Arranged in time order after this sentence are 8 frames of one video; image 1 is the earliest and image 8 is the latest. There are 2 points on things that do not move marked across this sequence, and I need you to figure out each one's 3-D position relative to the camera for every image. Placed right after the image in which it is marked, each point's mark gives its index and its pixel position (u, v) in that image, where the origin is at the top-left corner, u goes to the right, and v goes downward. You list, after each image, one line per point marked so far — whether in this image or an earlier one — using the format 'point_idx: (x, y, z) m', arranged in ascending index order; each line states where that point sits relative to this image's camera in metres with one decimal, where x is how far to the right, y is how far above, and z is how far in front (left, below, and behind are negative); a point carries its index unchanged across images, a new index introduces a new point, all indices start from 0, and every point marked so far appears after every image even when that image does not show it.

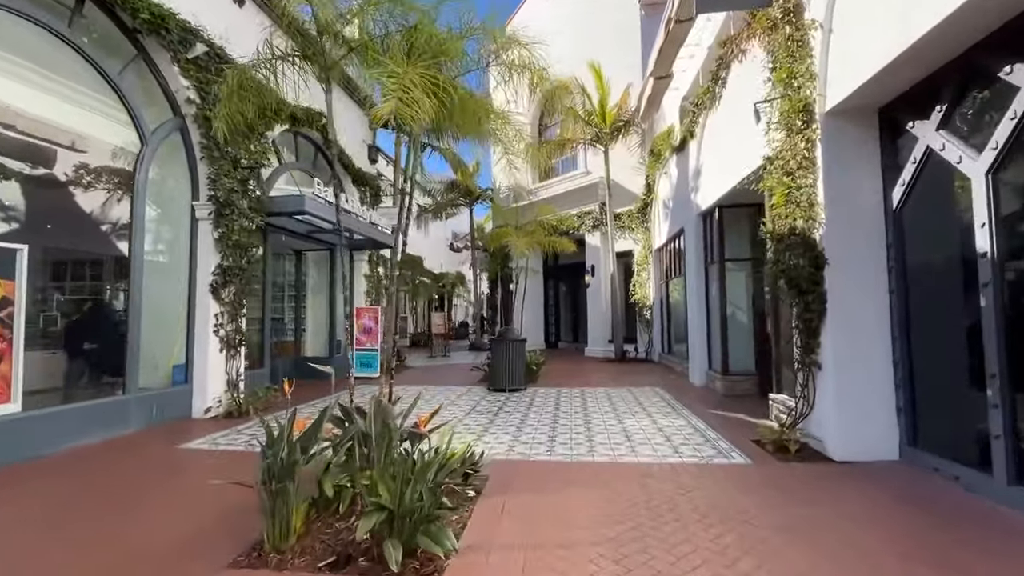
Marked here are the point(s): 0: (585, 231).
0: (+2.4, +1.8, +15.7) m
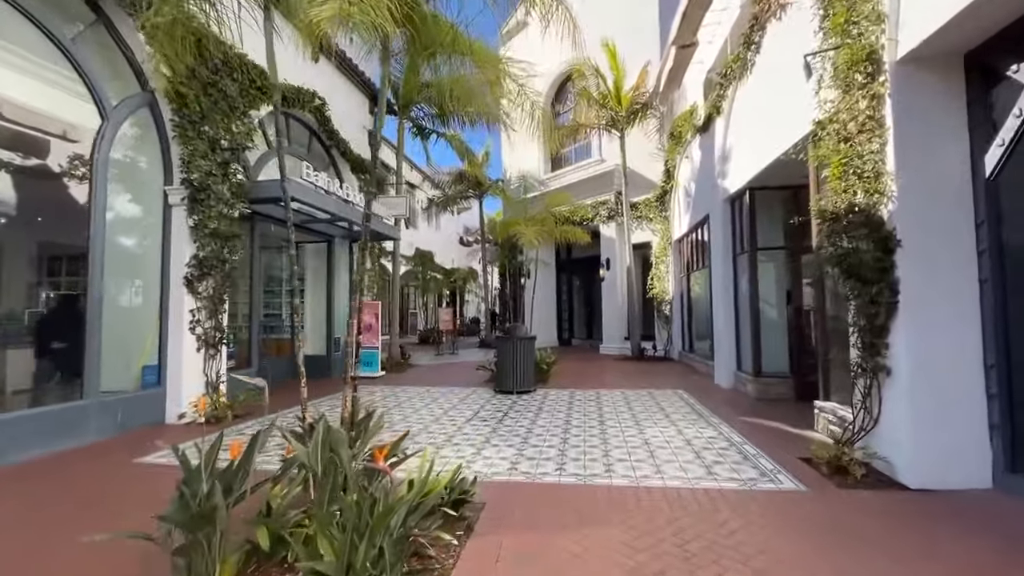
0: (+2.7, +2.0, +14.8) m
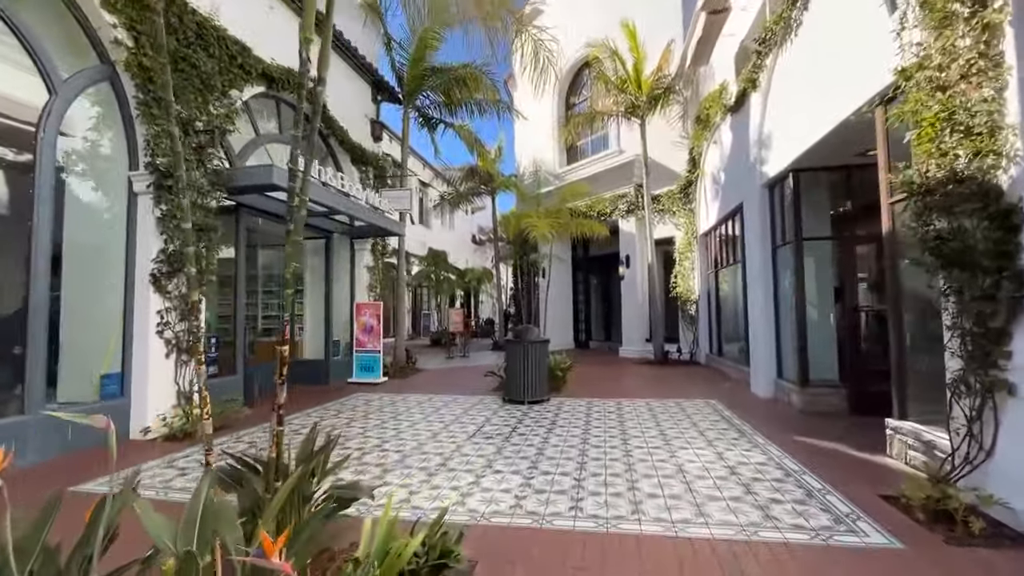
0: (+3.1, +2.0, +13.9) m
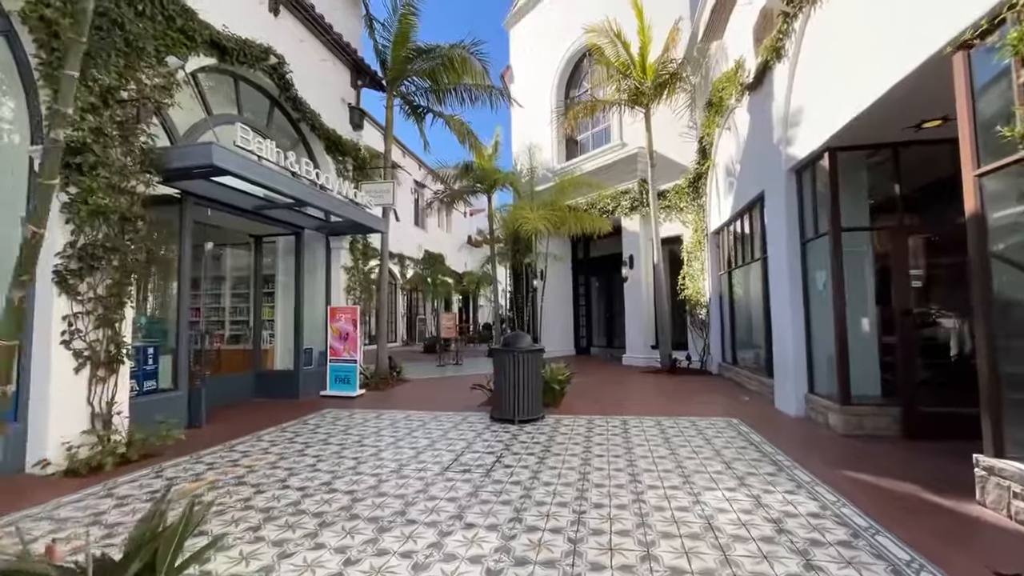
0: (+2.9, +2.0, +13.0) m
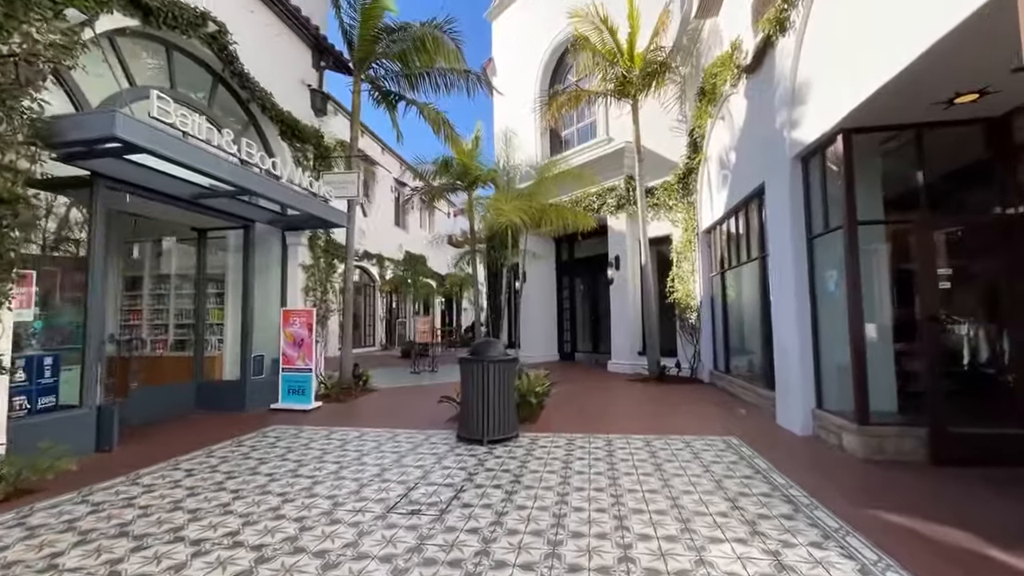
0: (+2.4, +1.9, +12.3) m
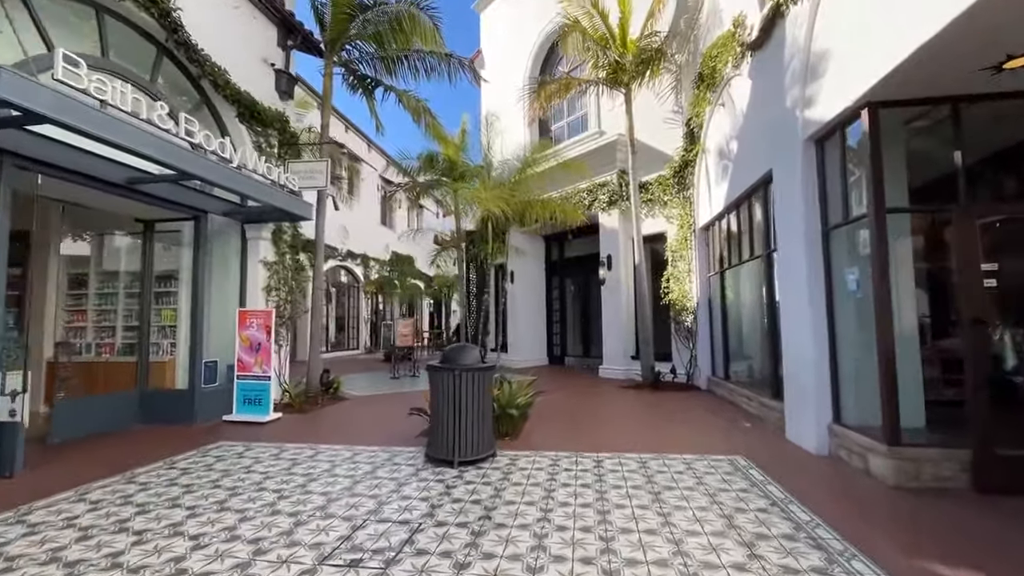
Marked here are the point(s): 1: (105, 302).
0: (+2.1, +1.9, +11.6) m
1: (-6.0, -0.2, +7.2) m
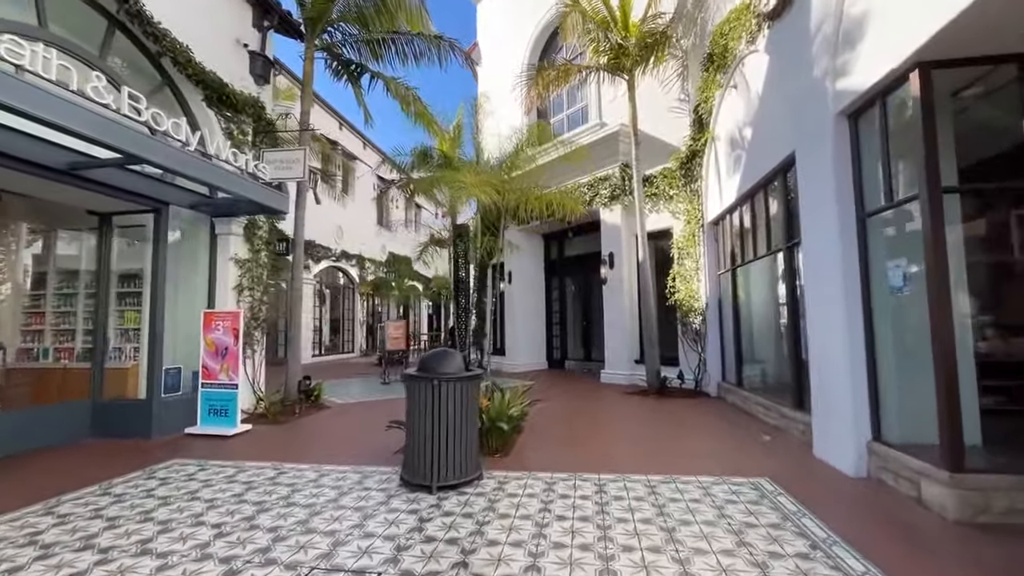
0: (+2.0, +1.9, +11.0) m
1: (-6.1, -0.2, +6.6) m
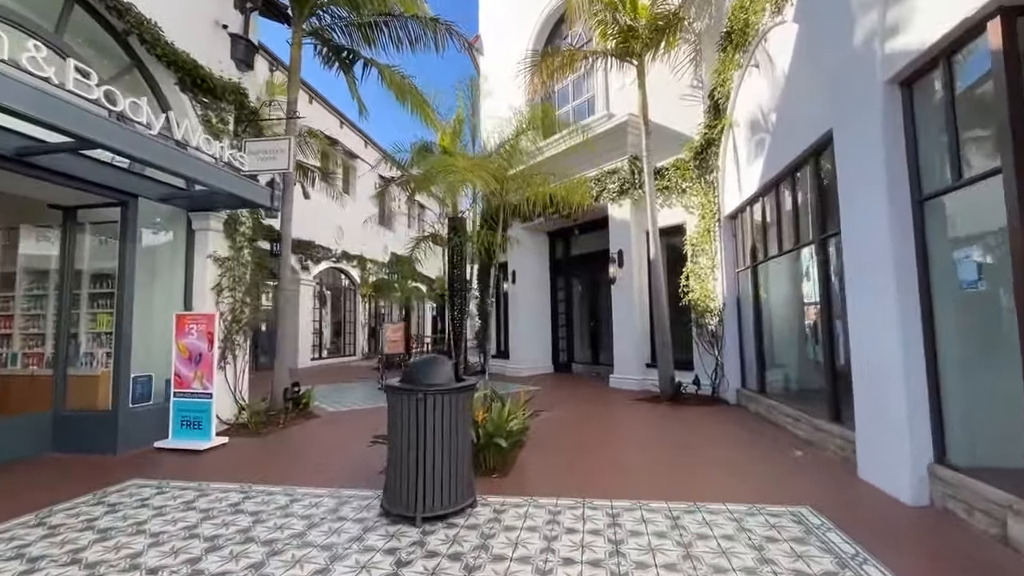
0: (+2.1, +1.9, +10.4) m
1: (-6.1, -0.2, +6.1) m
